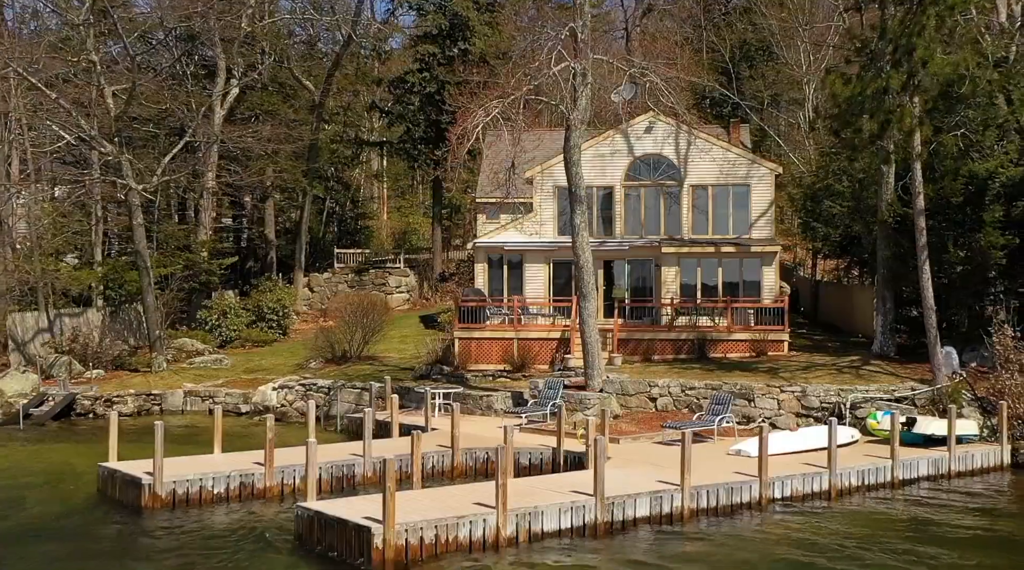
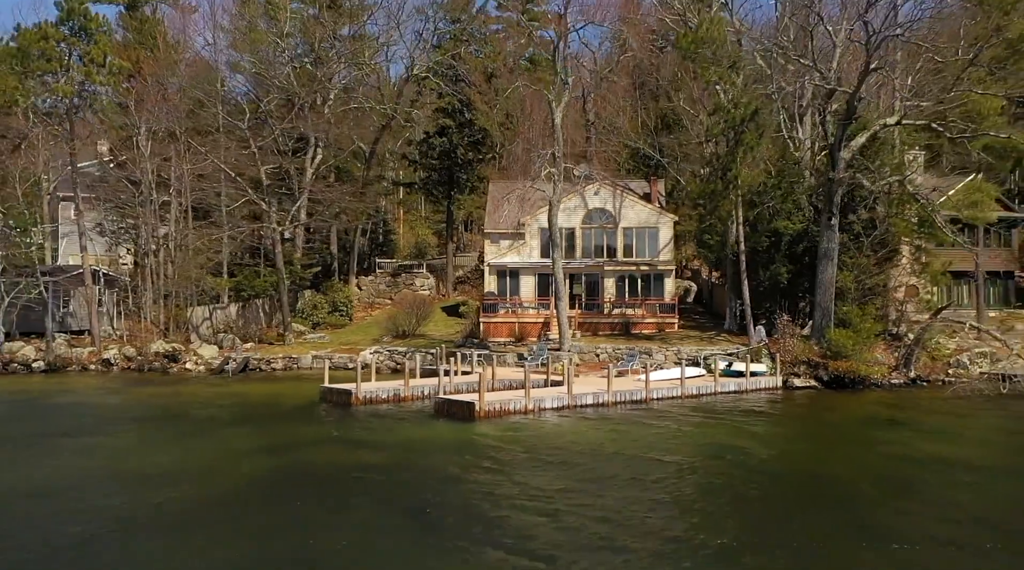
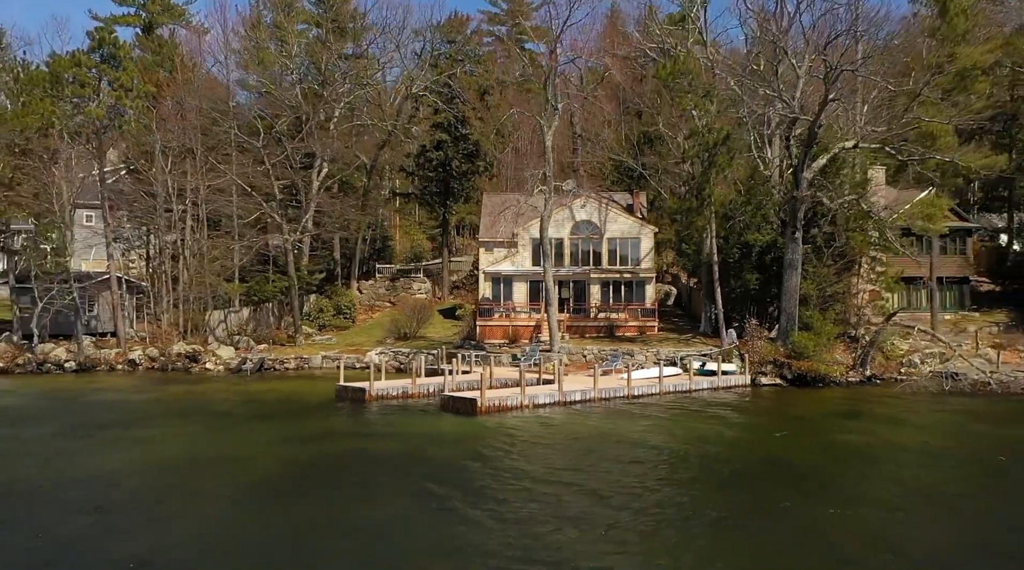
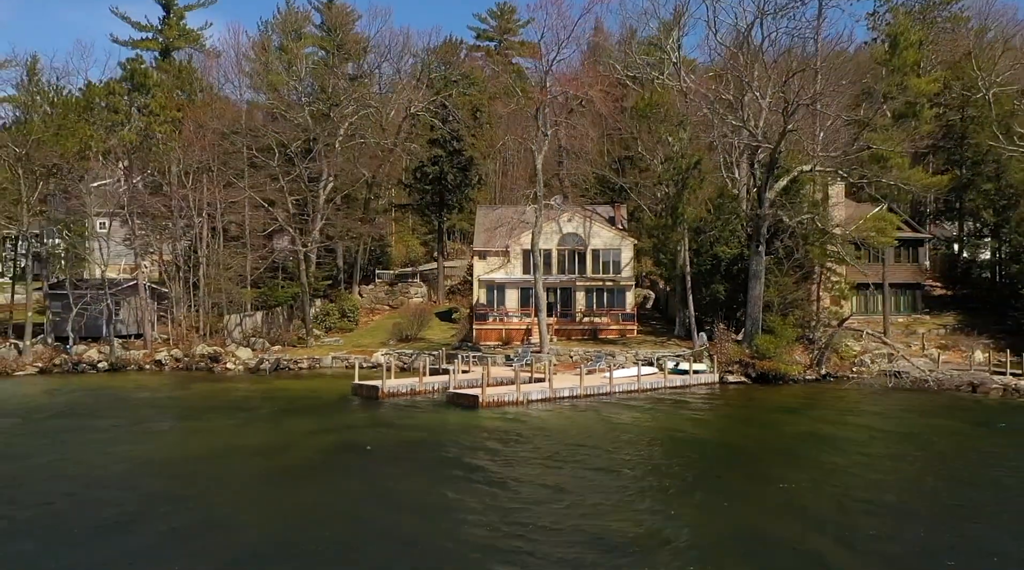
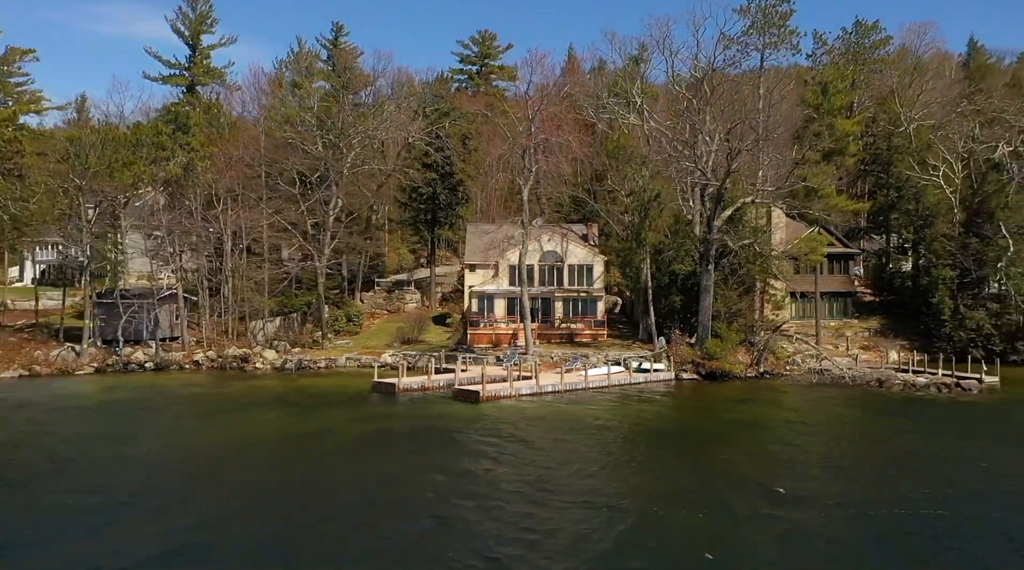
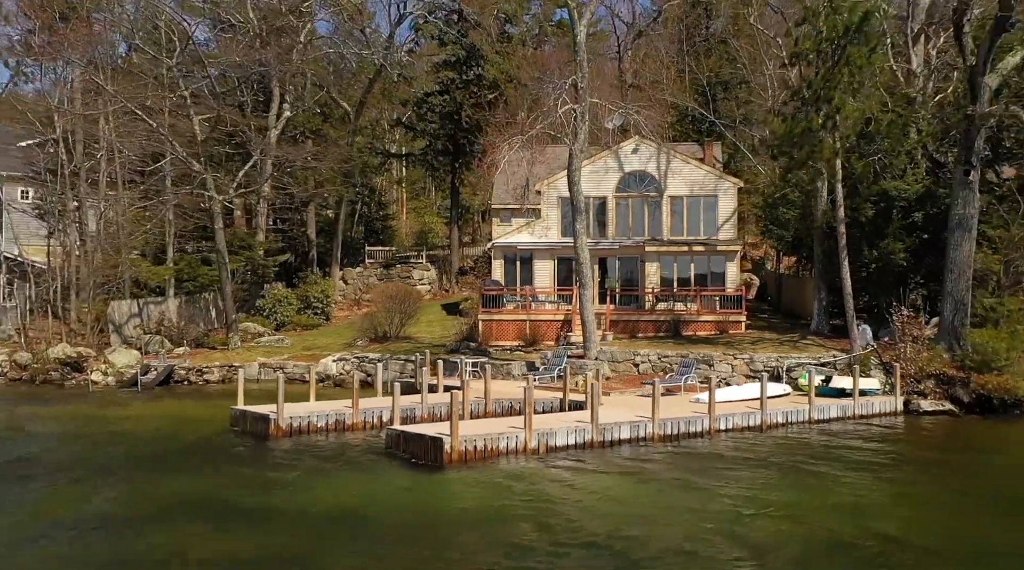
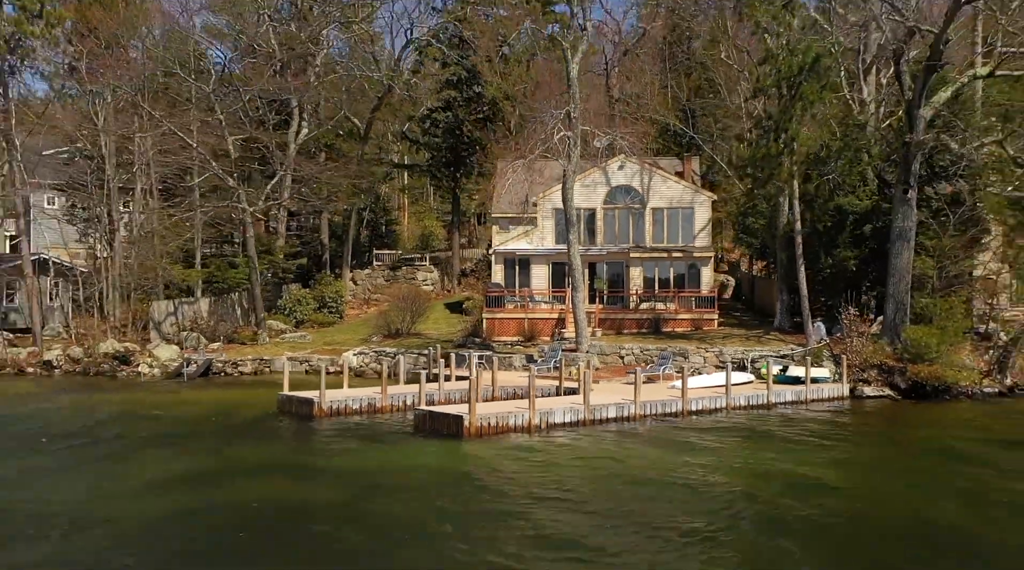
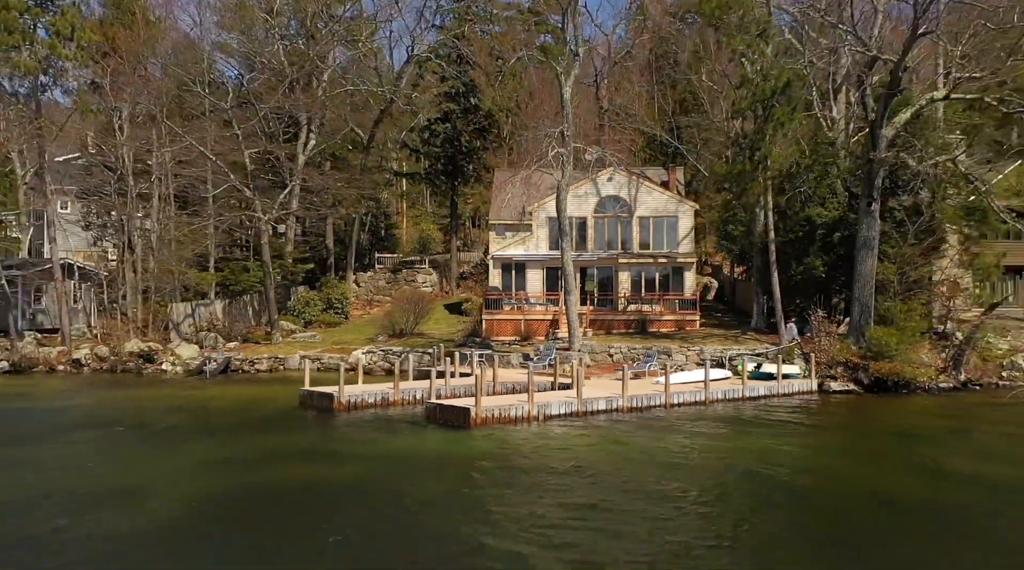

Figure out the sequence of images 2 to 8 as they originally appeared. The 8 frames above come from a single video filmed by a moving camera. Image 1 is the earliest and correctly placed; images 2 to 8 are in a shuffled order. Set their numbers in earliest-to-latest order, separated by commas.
6, 7, 8, 2, 3, 4, 5
